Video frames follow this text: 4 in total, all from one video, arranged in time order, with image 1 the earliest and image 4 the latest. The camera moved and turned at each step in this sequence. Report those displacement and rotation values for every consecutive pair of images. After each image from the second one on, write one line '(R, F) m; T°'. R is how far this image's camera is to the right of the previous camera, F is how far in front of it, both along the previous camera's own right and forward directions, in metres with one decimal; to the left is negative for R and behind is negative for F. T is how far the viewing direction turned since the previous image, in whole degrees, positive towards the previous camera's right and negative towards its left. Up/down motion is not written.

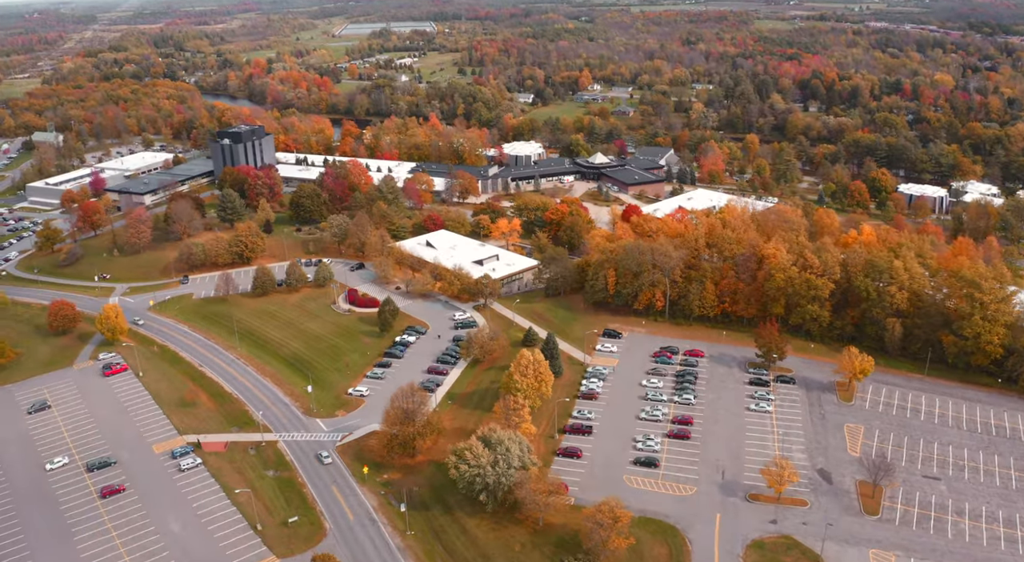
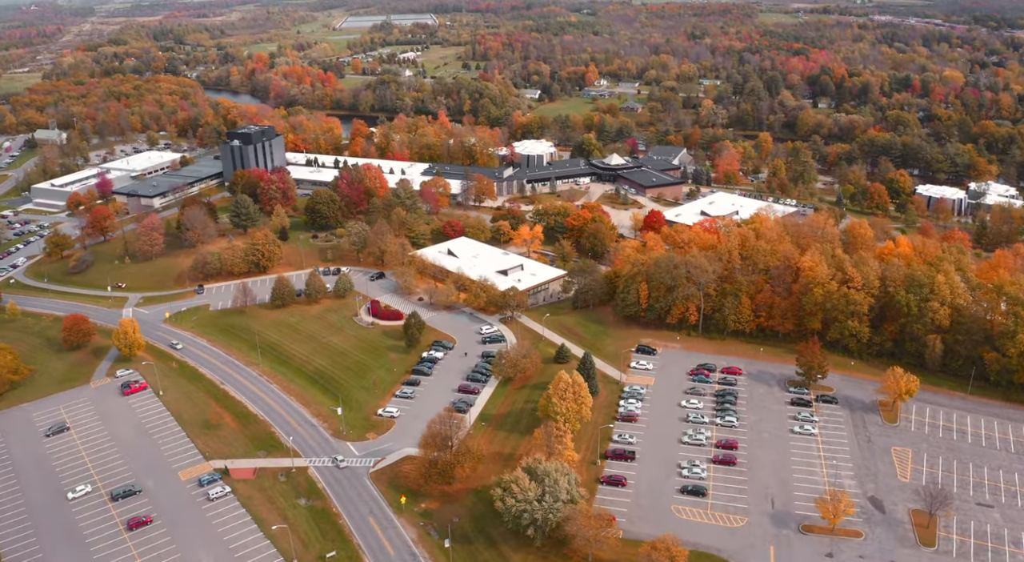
(-2.3, +2.0) m; 0°
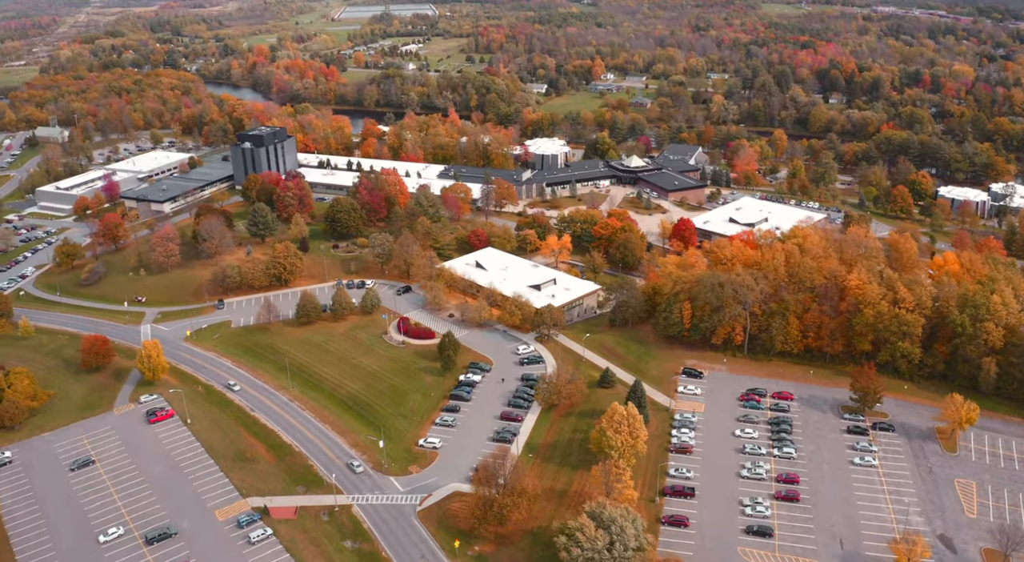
(-3.0, +2.6) m; +1°
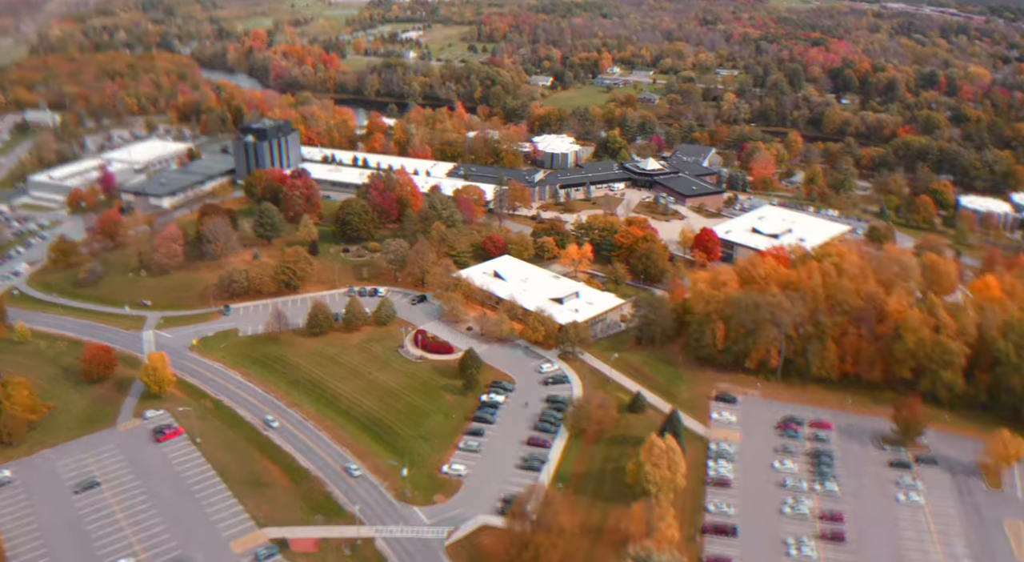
(-2.5, +2.8) m; +1°
